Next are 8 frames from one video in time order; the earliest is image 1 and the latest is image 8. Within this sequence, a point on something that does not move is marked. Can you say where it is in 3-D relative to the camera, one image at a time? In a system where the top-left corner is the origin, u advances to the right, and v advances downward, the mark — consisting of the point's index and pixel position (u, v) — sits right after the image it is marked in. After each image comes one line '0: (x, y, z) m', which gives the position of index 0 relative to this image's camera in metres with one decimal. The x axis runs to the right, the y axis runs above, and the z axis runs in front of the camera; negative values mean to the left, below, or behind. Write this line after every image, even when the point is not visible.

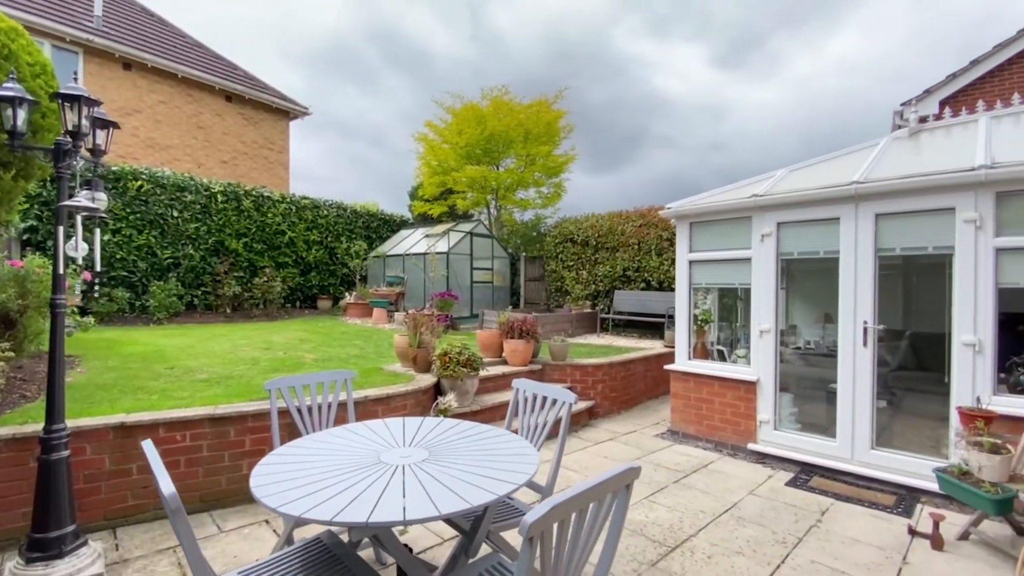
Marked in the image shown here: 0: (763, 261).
0: (+2.5, +0.3, +4.7) m
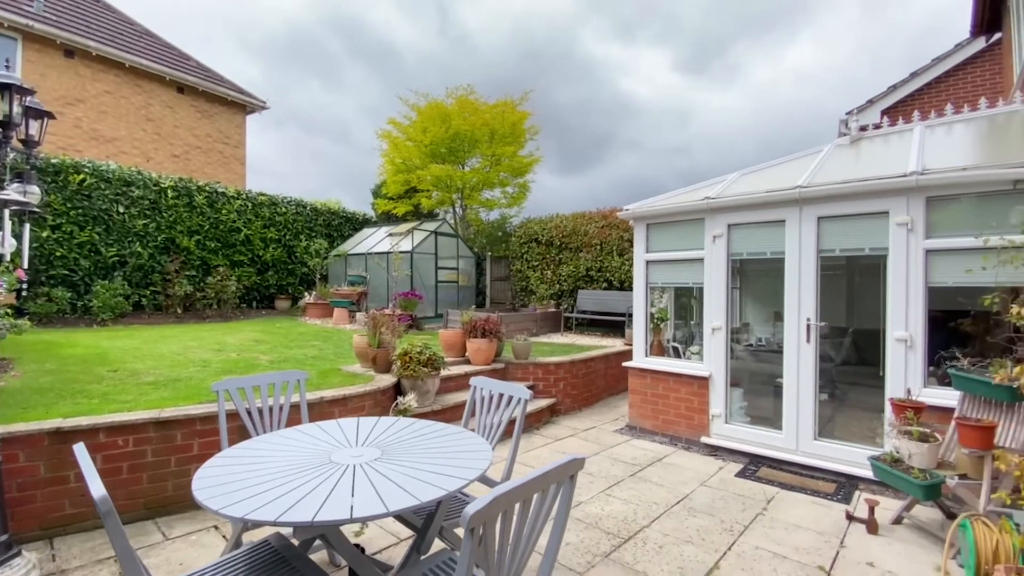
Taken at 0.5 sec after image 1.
0: (+2.1, +0.3, +4.9) m
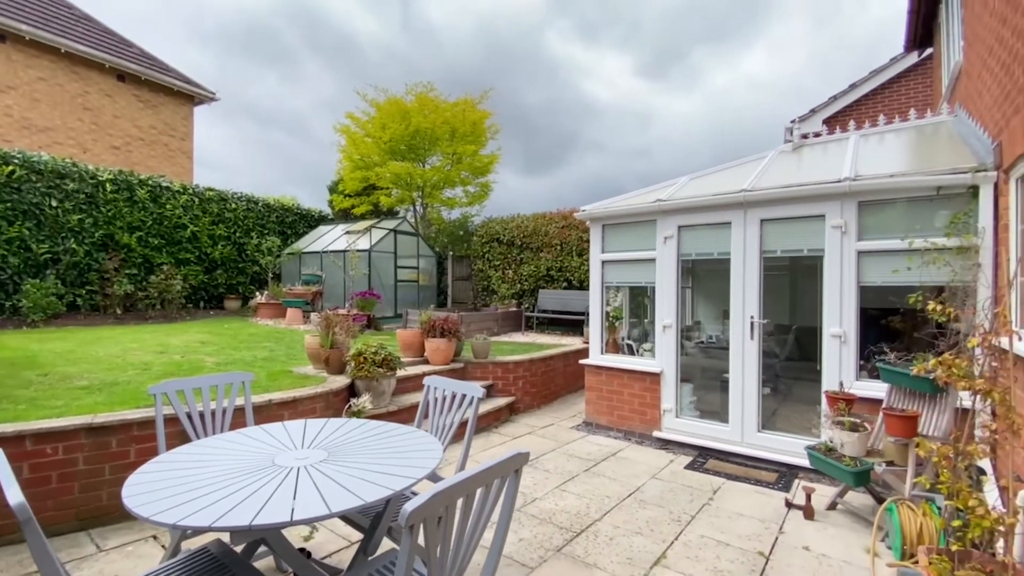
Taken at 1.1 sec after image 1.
0: (+1.6, +0.3, +5.0) m
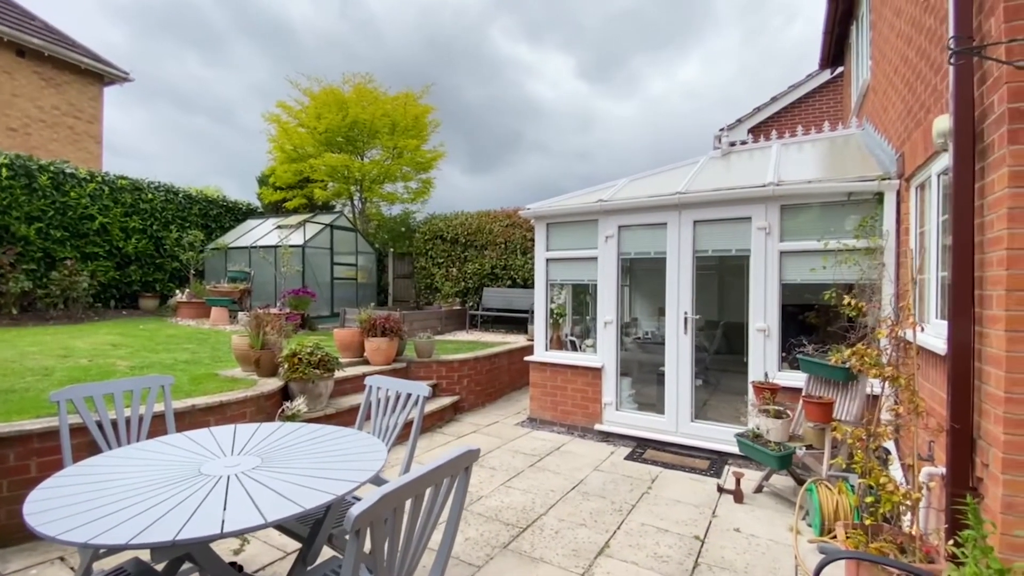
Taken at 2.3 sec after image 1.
0: (+1.0, +0.3, +5.2) m
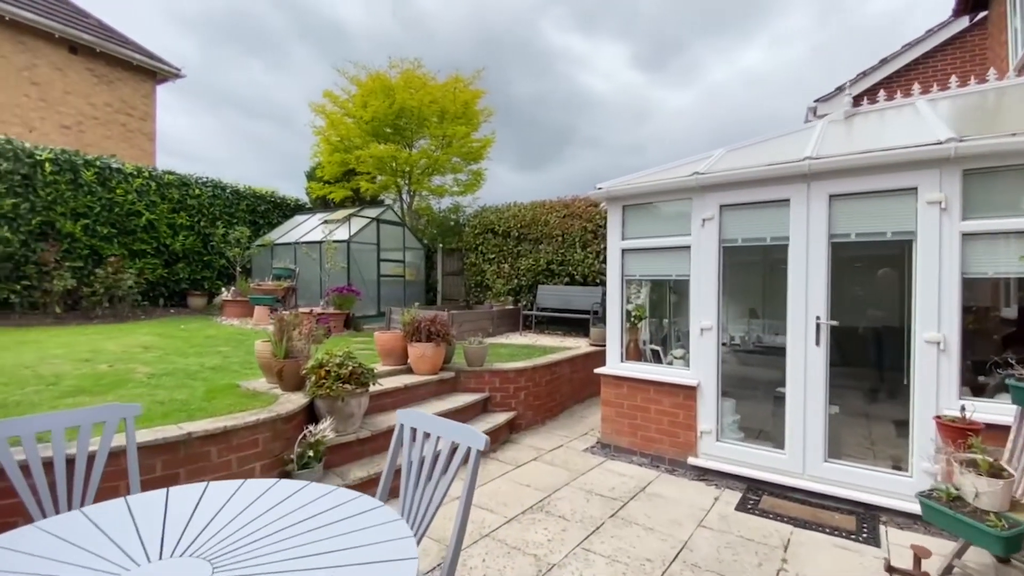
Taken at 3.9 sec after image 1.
0: (+1.6, +0.3, +4.1) m
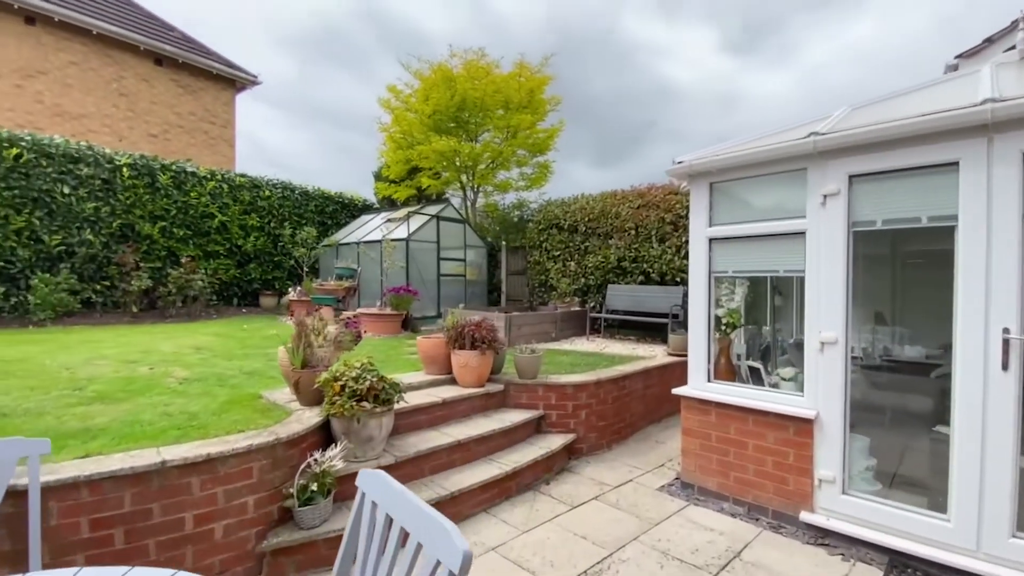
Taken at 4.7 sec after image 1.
0: (+2.0, +0.3, +3.1) m
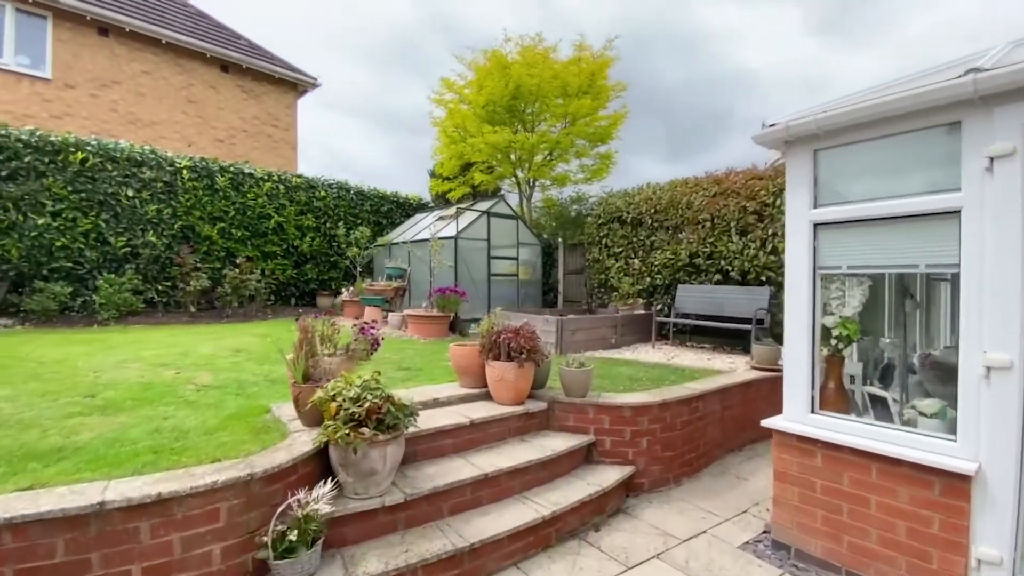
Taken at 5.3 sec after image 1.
0: (+2.2, +0.3, +2.1) m
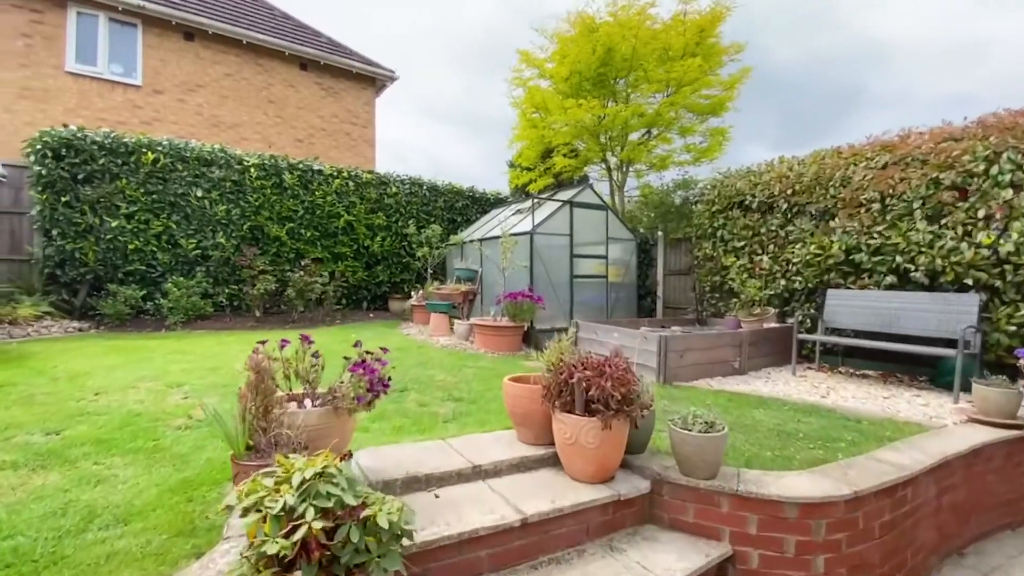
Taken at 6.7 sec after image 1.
0: (+2.2, +0.3, +0.4) m
